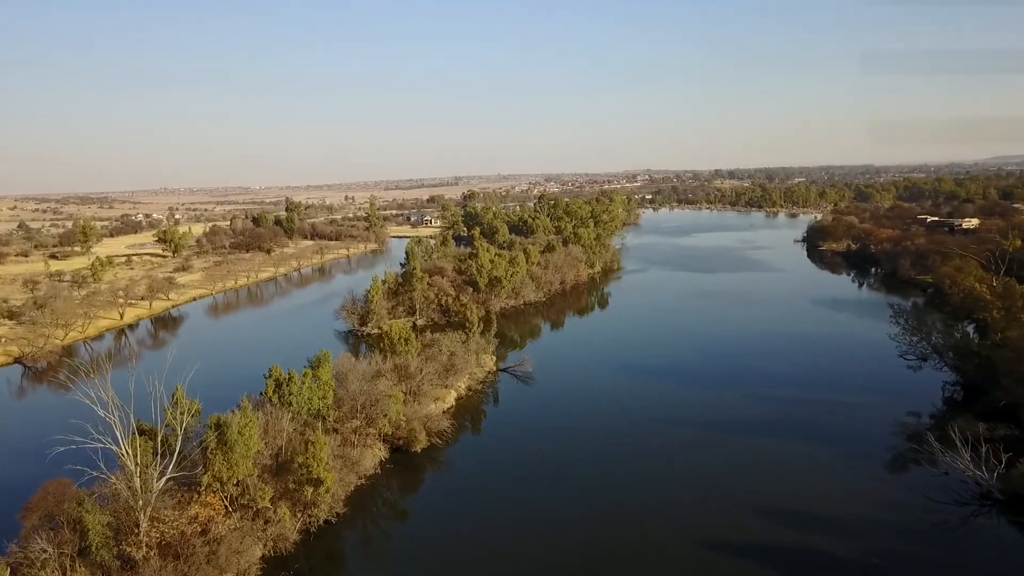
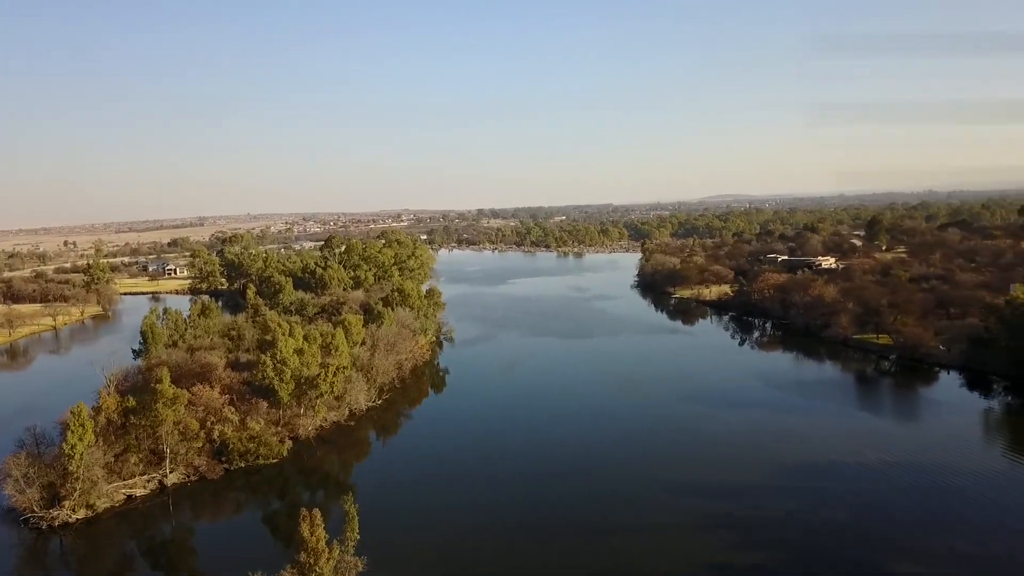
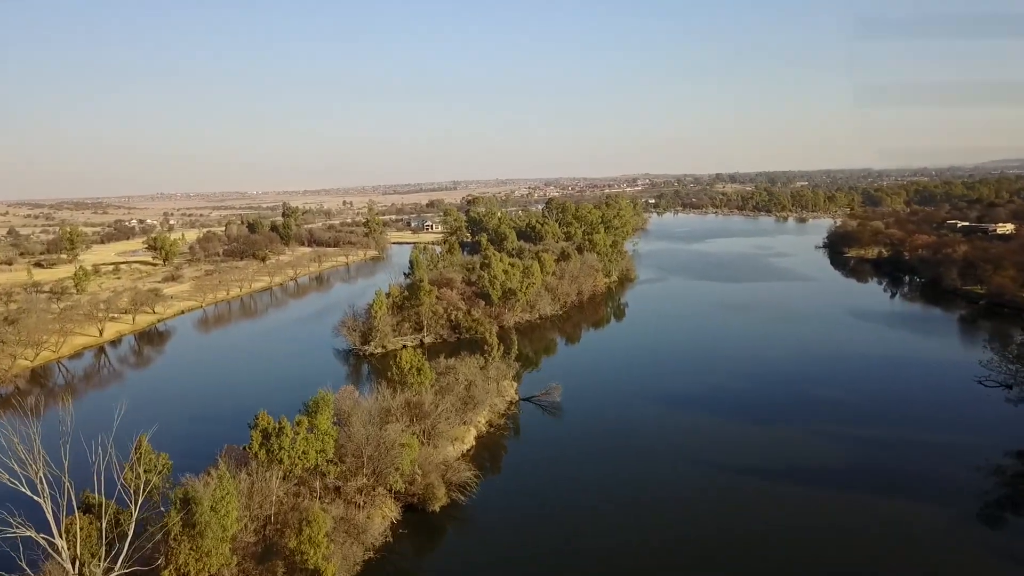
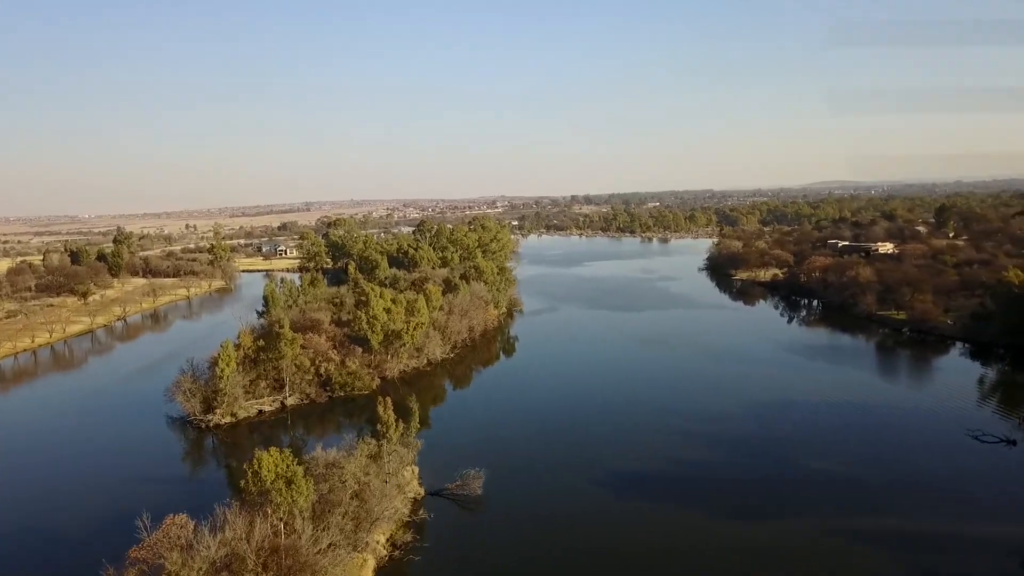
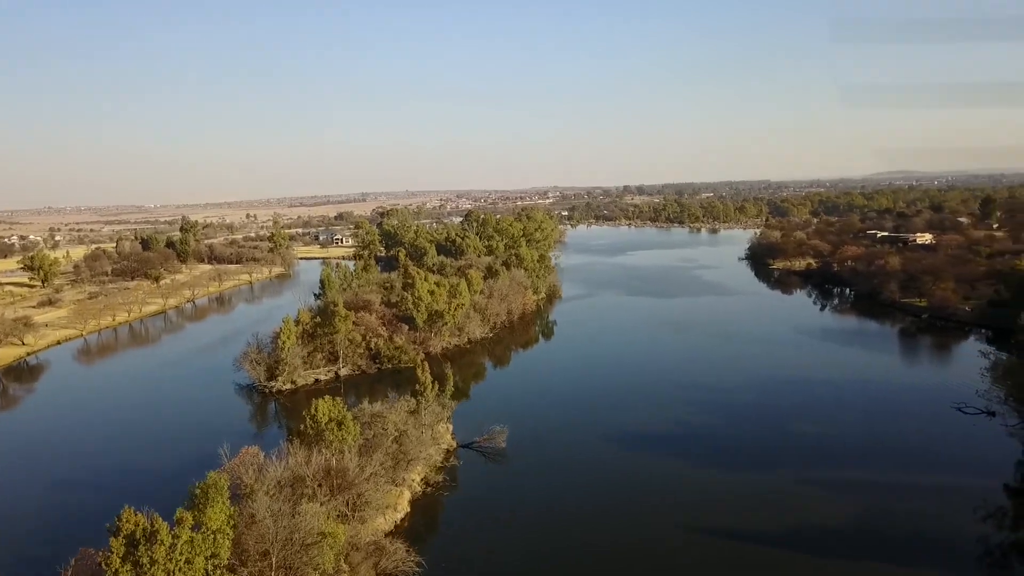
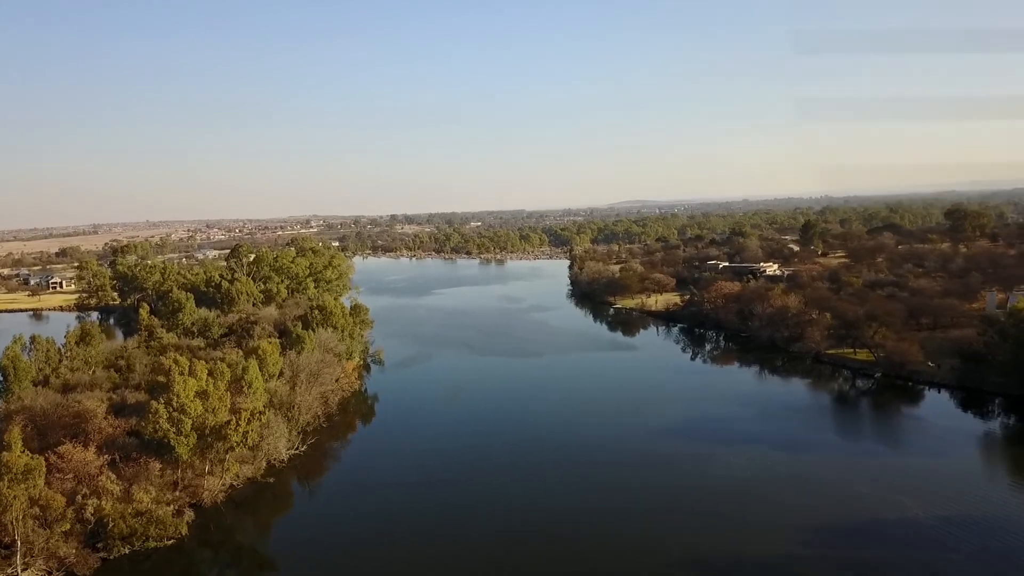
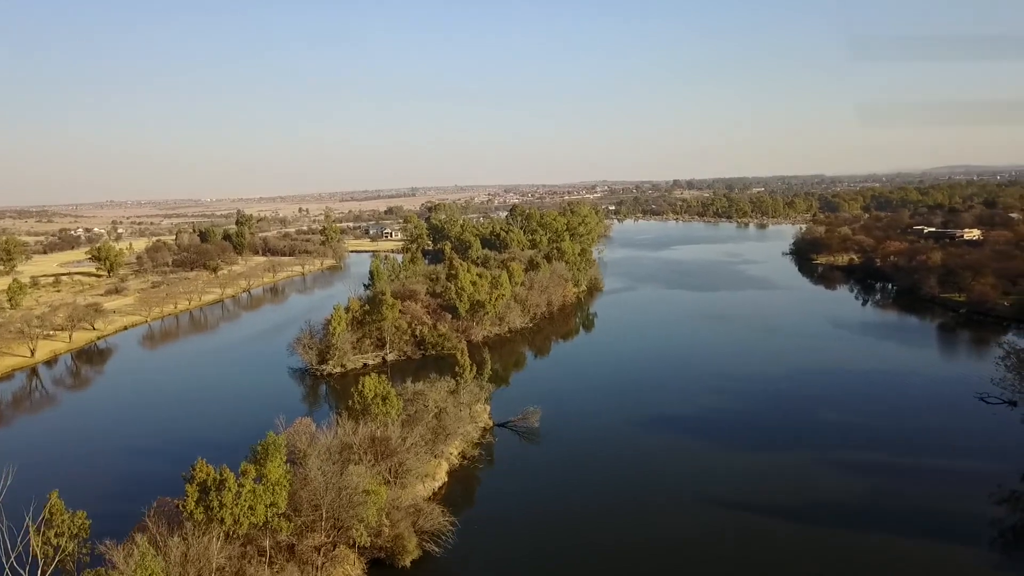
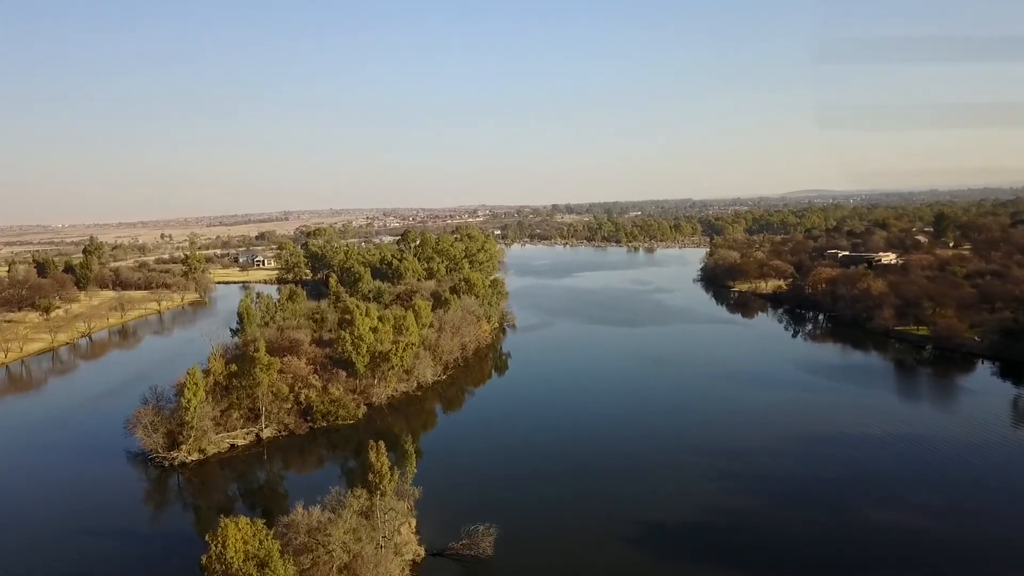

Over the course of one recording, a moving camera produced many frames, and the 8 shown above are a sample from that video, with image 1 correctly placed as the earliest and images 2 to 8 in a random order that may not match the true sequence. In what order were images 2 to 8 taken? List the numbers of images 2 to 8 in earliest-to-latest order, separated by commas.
3, 7, 5, 4, 8, 2, 6
